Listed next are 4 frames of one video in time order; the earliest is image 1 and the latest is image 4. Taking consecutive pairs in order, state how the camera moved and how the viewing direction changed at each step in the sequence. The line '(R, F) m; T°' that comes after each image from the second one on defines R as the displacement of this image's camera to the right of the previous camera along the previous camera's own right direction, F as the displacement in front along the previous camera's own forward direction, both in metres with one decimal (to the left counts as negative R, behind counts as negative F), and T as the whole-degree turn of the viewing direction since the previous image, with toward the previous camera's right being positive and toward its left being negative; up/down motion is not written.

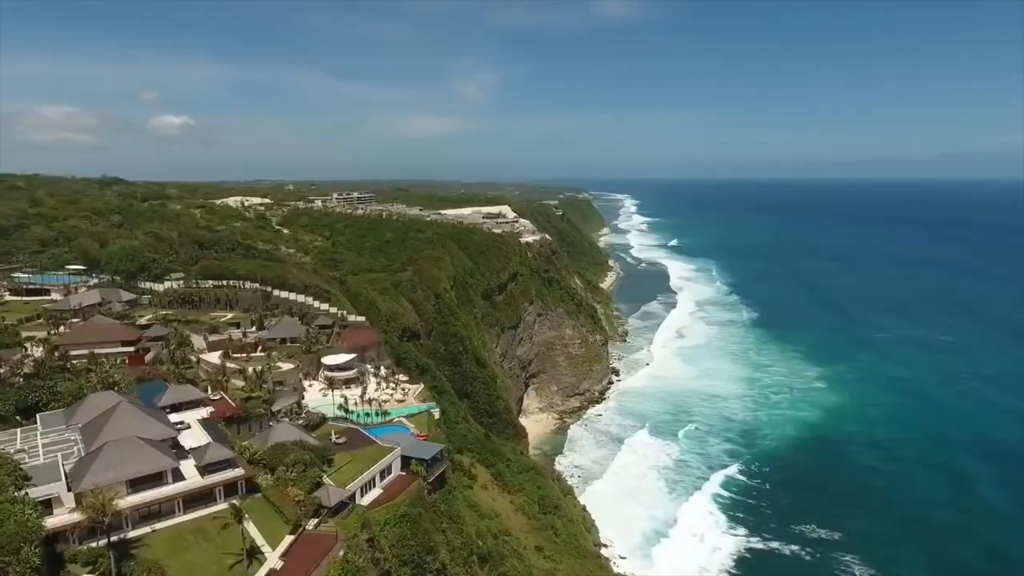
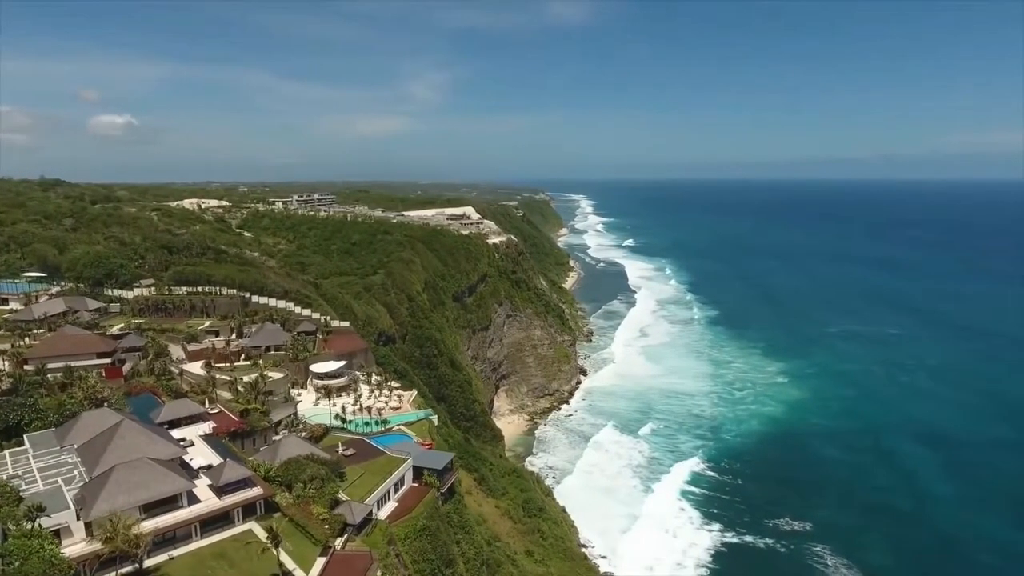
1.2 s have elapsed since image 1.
(-1.6, +0.5) m; +4°
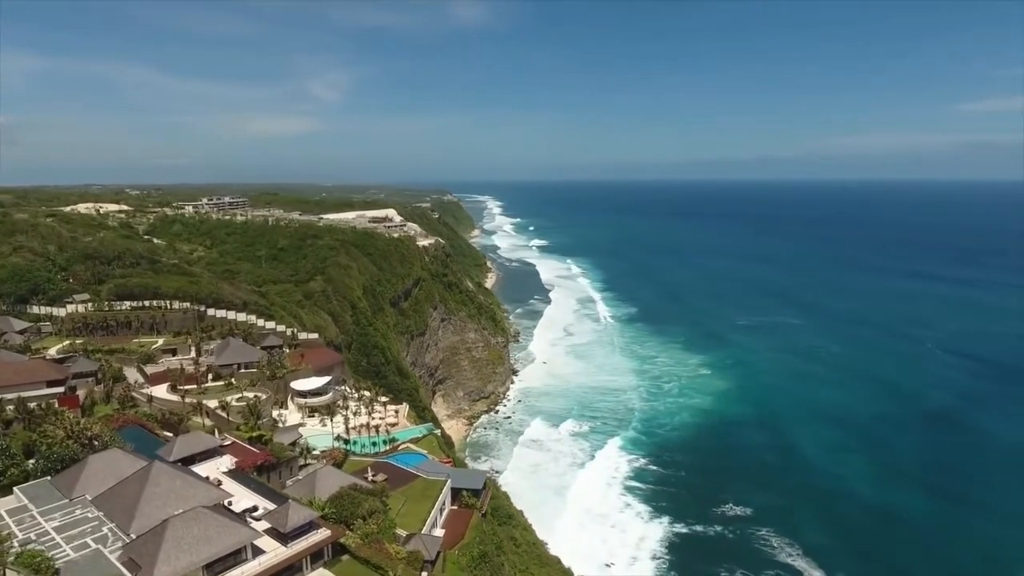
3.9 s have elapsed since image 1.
(-3.6, +1.3) m; +8°
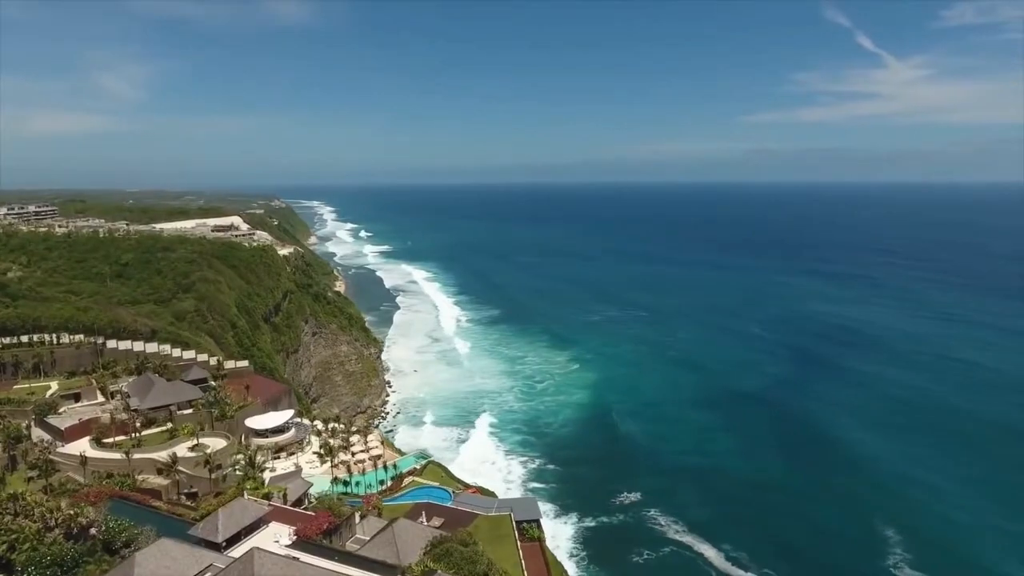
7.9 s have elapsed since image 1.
(-5.3, +2.4) m; +15°
